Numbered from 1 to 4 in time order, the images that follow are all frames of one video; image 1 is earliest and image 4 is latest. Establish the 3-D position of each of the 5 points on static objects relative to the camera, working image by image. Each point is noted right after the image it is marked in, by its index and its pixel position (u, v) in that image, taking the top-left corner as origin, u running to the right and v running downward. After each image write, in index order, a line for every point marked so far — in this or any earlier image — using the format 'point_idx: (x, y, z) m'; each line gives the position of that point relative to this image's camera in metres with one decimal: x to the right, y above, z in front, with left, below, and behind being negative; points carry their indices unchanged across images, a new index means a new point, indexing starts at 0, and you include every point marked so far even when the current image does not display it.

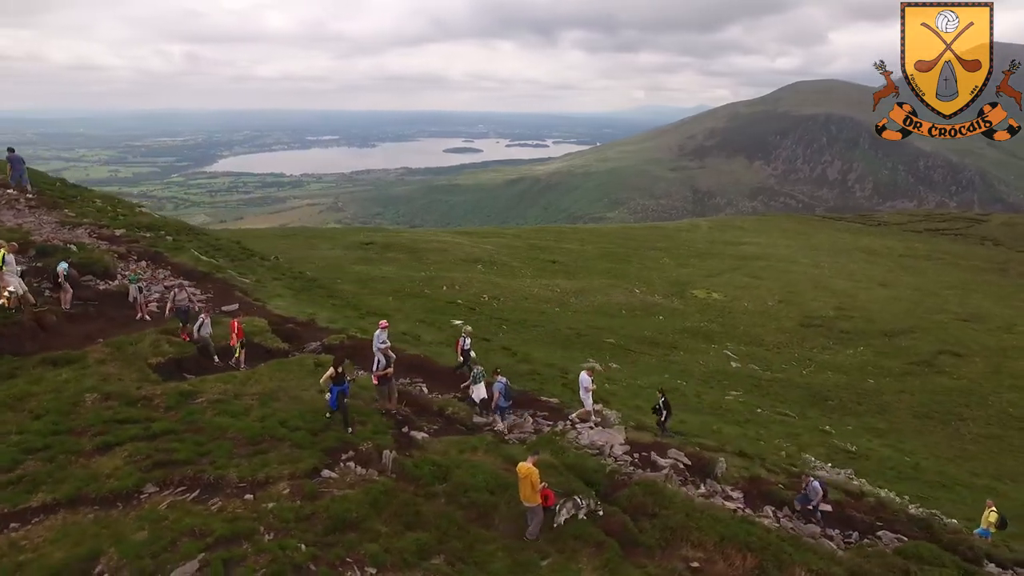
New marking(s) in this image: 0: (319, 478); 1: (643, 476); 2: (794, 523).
0: (-4.7, -4.5, +14.6) m
1: (+4.0, -5.7, +18.8) m
2: (+9.1, -7.2, +19.2) m
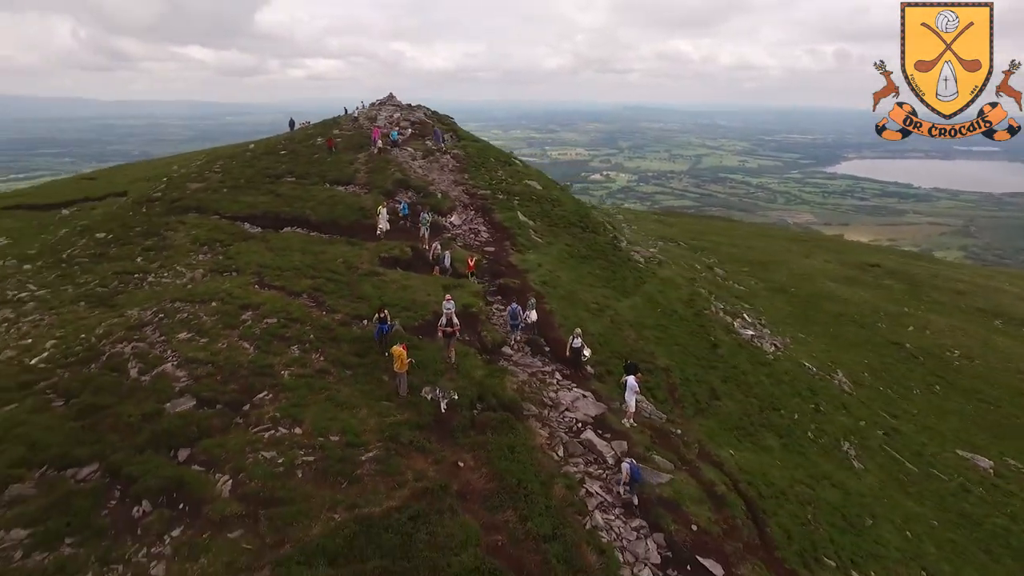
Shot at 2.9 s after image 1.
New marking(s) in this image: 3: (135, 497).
0: (-6.8, -1.5, +27.9) m
1: (+1.1, -5.3, +23.9) m
2: (+4.1, -8.1, +20.5) m
3: (-11.5, -6.3, +19.1) m
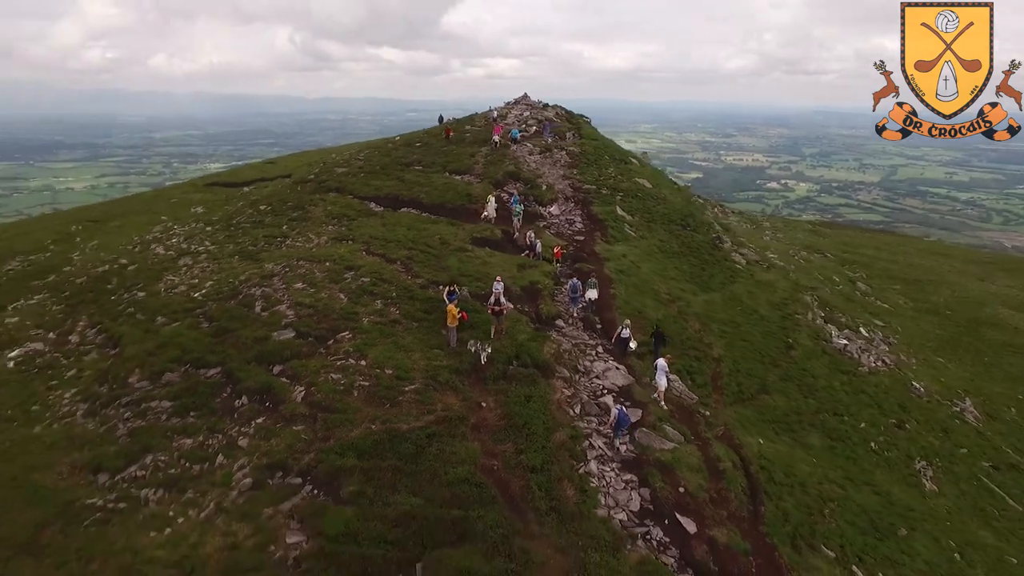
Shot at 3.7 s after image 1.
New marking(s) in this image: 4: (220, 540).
0: (-4.1, +0.1, +32.9) m
1: (+2.3, -4.3, +27.1) m
2: (+4.1, -7.3, +23.1) m
3: (-11.2, -4.3, +25.6) m
4: (-9.1, -7.9, +19.6) m
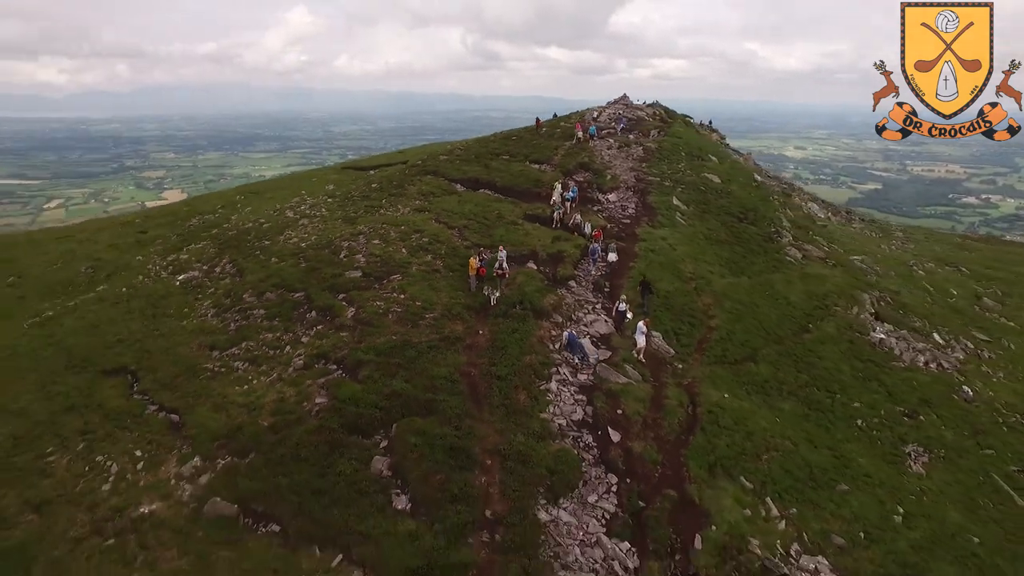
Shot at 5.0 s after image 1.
0: (-2.3, +2.6, +40.4) m
1: (+2.2, -2.3, +33.3) m
2: (+2.8, -5.3, +29.0) m
3: (-11.2, -1.2, +35.0) m
4: (-10.9, -4.8, +28.7) m
